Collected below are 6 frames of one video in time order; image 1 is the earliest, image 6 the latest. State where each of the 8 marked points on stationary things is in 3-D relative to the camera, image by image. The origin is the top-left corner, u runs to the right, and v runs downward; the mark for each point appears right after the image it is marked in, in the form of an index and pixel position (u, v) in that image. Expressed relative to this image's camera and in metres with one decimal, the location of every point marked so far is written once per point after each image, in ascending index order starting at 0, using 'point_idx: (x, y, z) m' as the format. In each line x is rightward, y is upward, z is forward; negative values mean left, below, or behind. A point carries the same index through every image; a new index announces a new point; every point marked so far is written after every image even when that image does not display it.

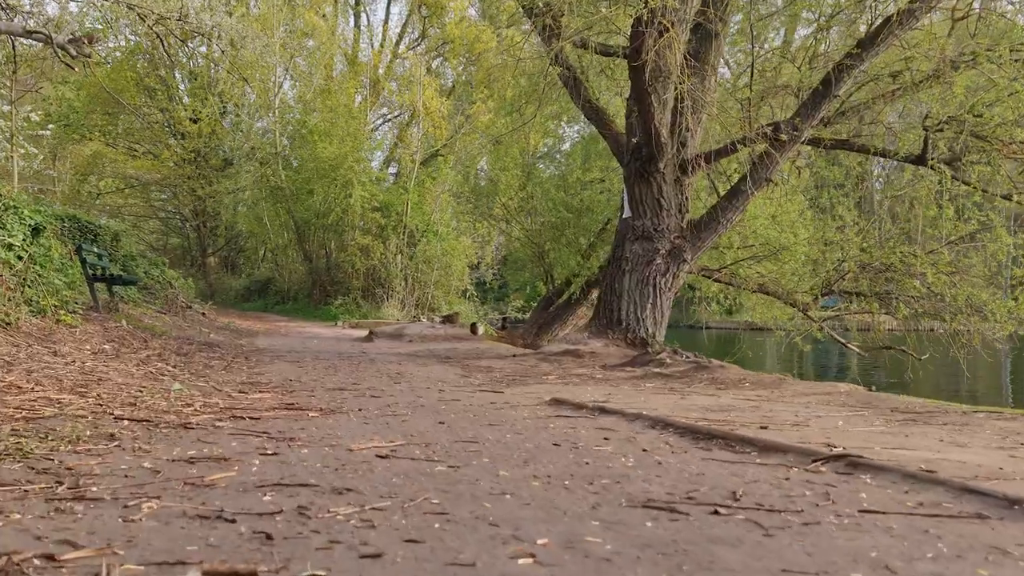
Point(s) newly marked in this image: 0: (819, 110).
0: (+3.8, +2.2, +9.3) m
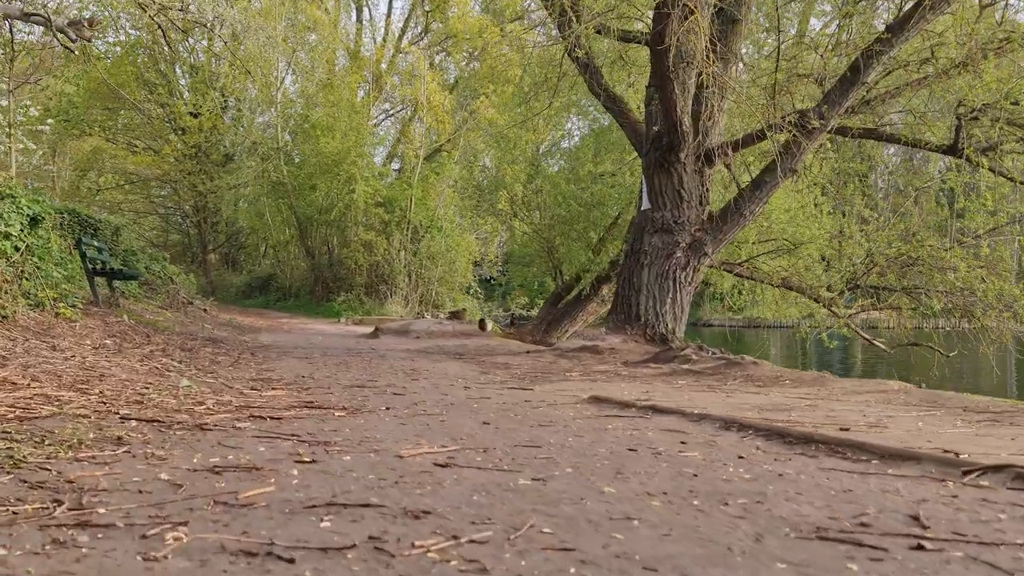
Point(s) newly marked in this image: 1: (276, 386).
0: (+4.0, +2.3, +9.0) m
1: (-1.6, -0.7, +5.0) m
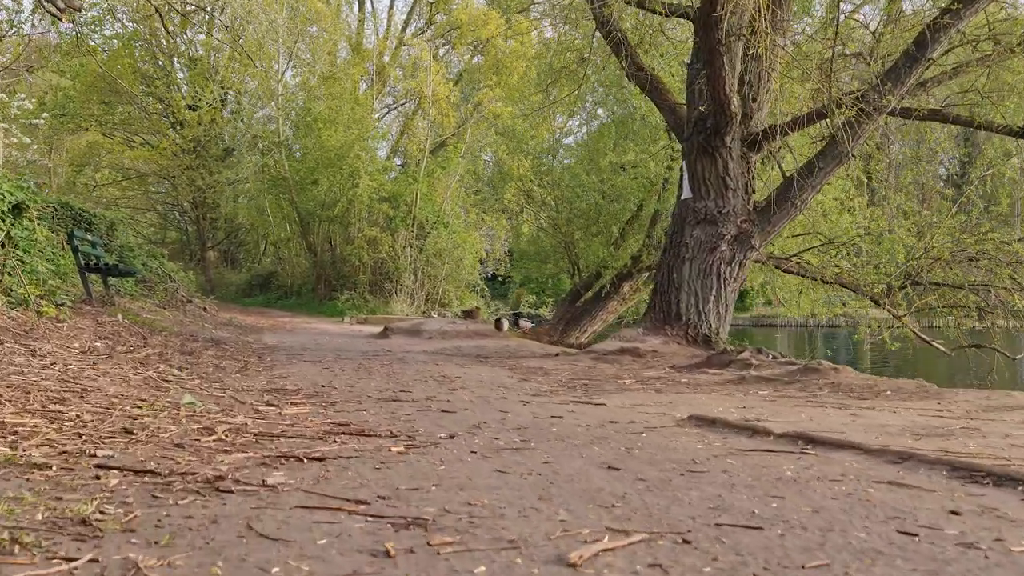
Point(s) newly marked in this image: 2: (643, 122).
0: (+4.4, +2.4, +8.2) m
1: (-1.2, -0.6, +4.2) m
2: (+2.7, +3.4, +15.0) m
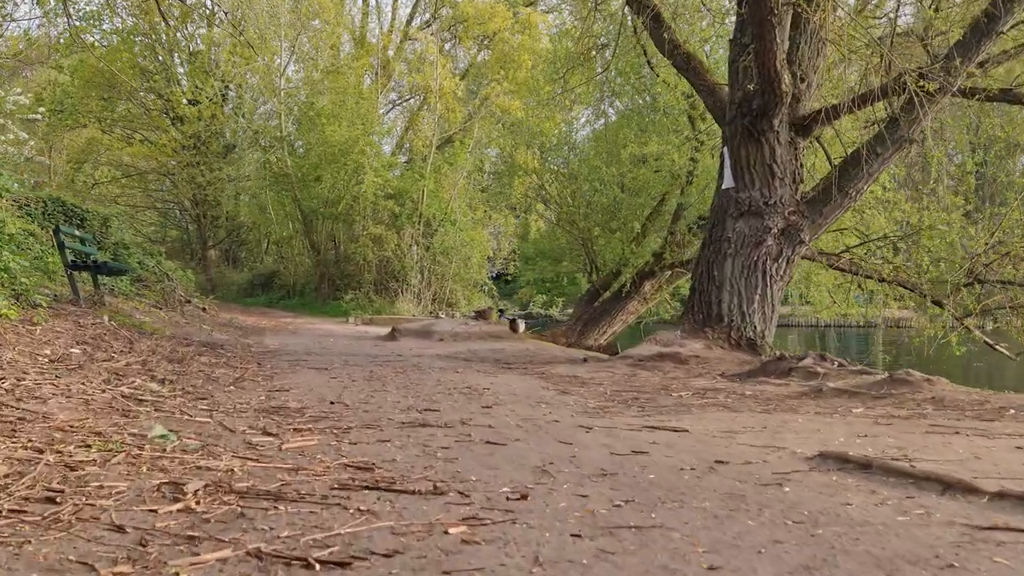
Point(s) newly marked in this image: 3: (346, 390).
0: (+4.7, +2.4, +7.4) m
1: (-1.0, -0.6, +3.4) m
2: (+2.9, +3.4, +14.2) m
3: (-1.1, -0.7, +5.0) m
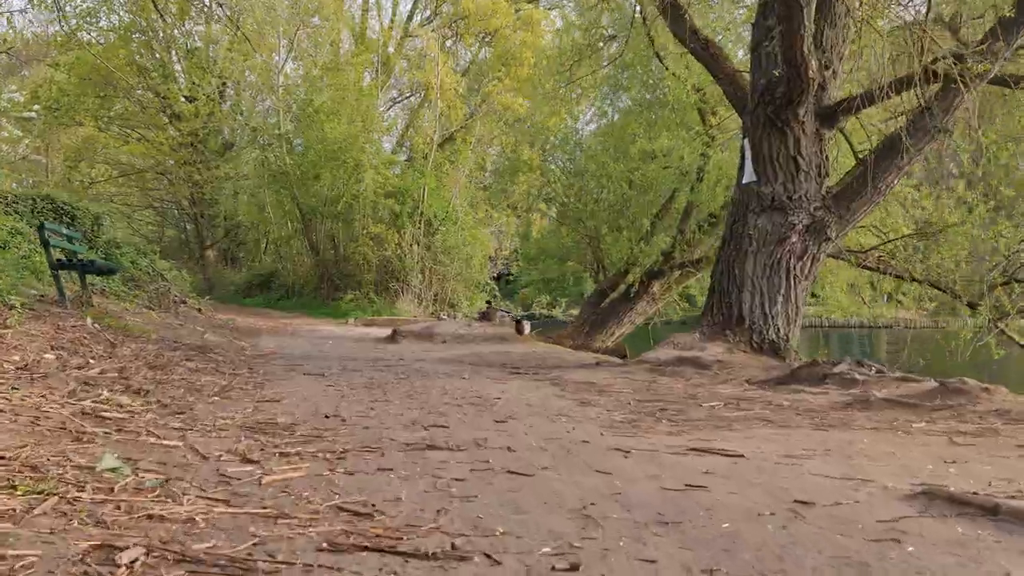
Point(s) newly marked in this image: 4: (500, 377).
0: (+4.7, +2.4, +6.9) m
1: (-0.9, -0.6, +3.0) m
2: (+3.0, +3.4, +13.7) m
3: (-1.0, -0.7, +4.6) m
4: (-0.2, -0.8, +6.6) m
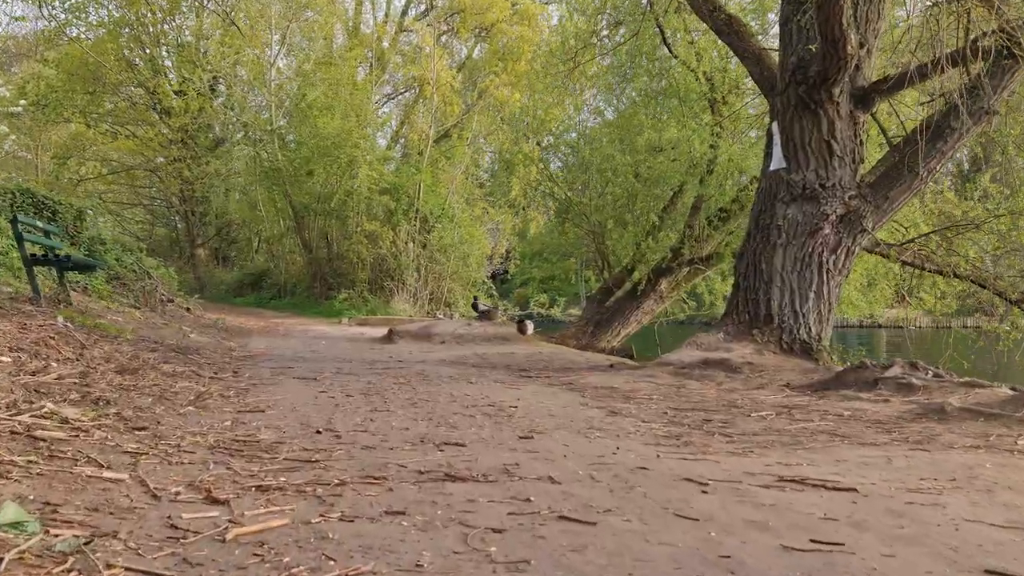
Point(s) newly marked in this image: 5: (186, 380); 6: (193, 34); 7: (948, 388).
0: (+4.8, +2.4, +6.3) m
1: (-0.8, -0.6, +2.3) m
2: (+3.1, +3.4, +13.2) m
3: (-0.9, -0.7, +4.0) m
4: (-0.1, -0.8, +6.0) m
5: (-2.3, -0.6, +5.1) m
6: (-8.3, +6.7, +18.9) m
7: (+2.7, -0.6, +4.7) m
